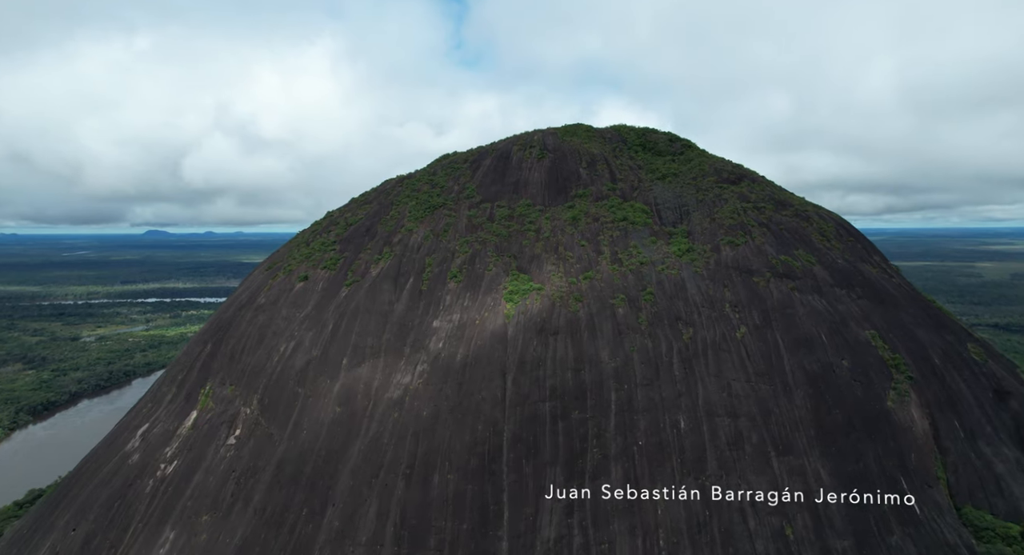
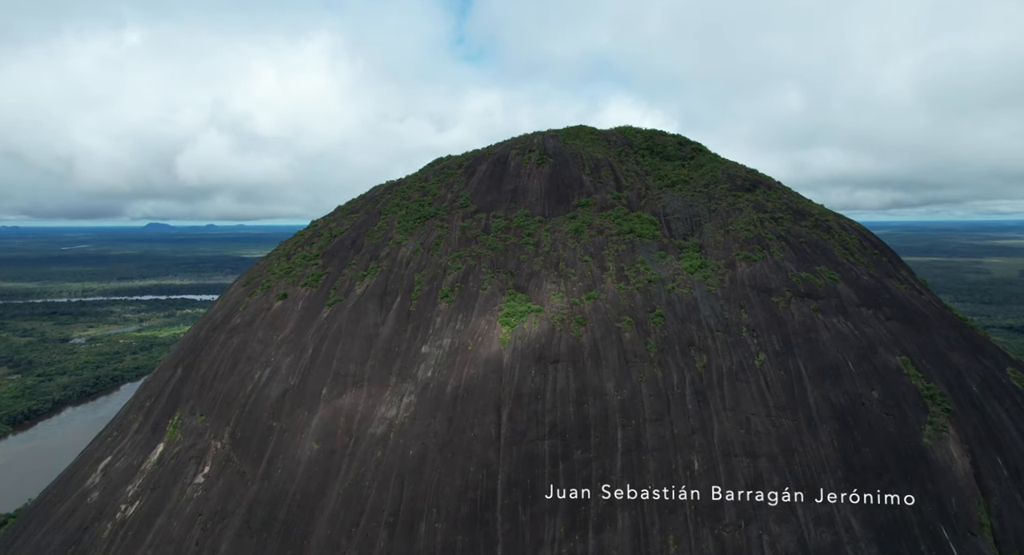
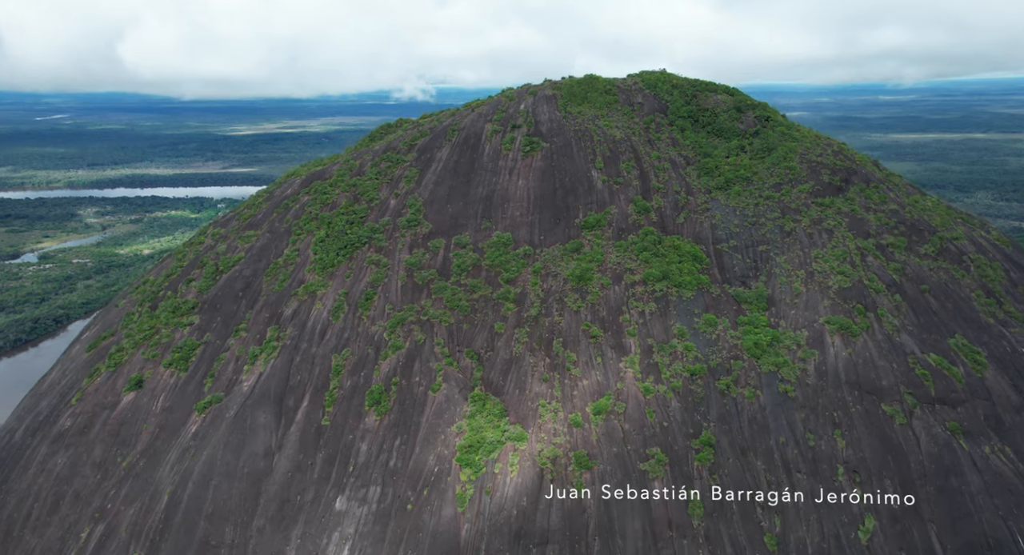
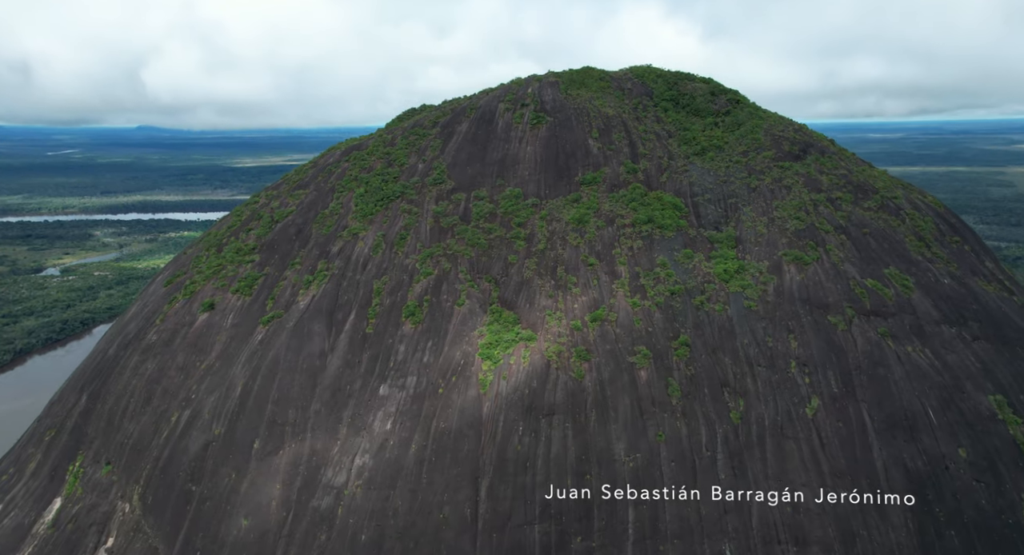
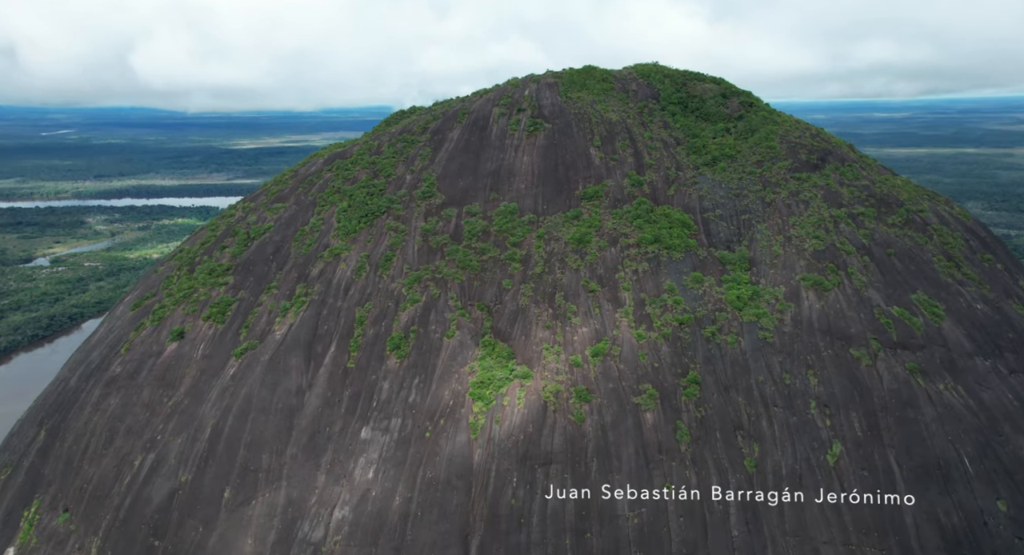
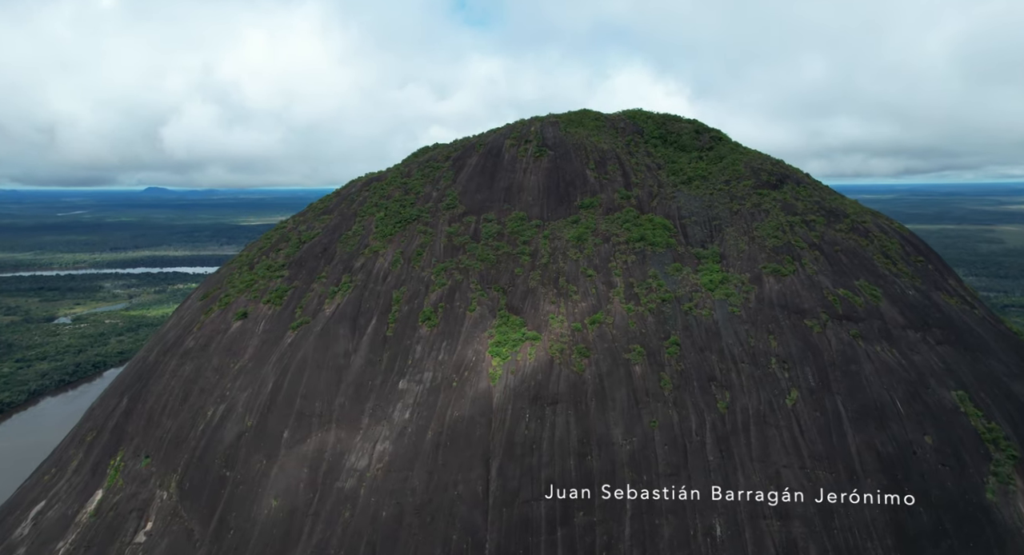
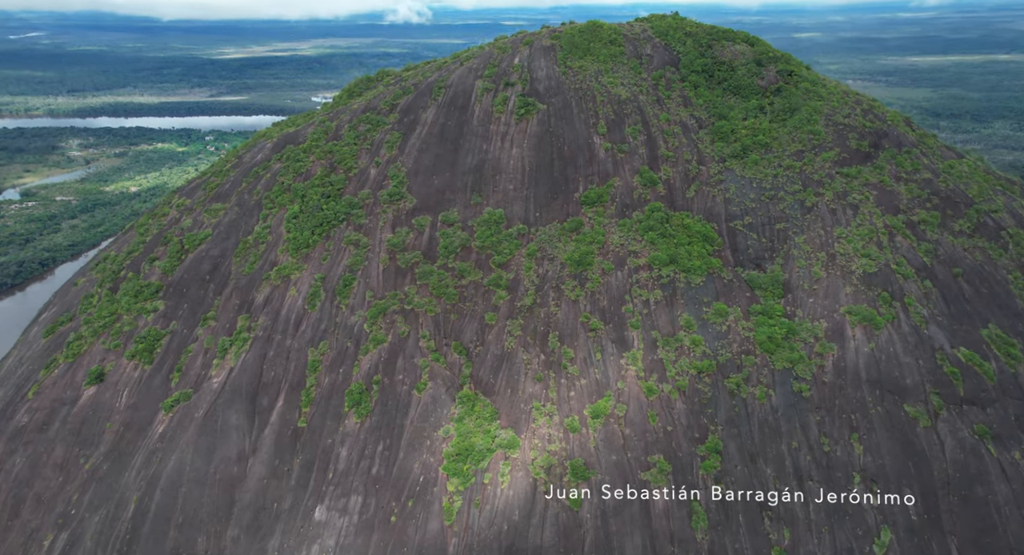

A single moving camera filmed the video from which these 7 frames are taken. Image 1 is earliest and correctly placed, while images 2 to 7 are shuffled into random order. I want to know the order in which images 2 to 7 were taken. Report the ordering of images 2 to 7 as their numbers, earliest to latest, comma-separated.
2, 6, 4, 5, 3, 7
